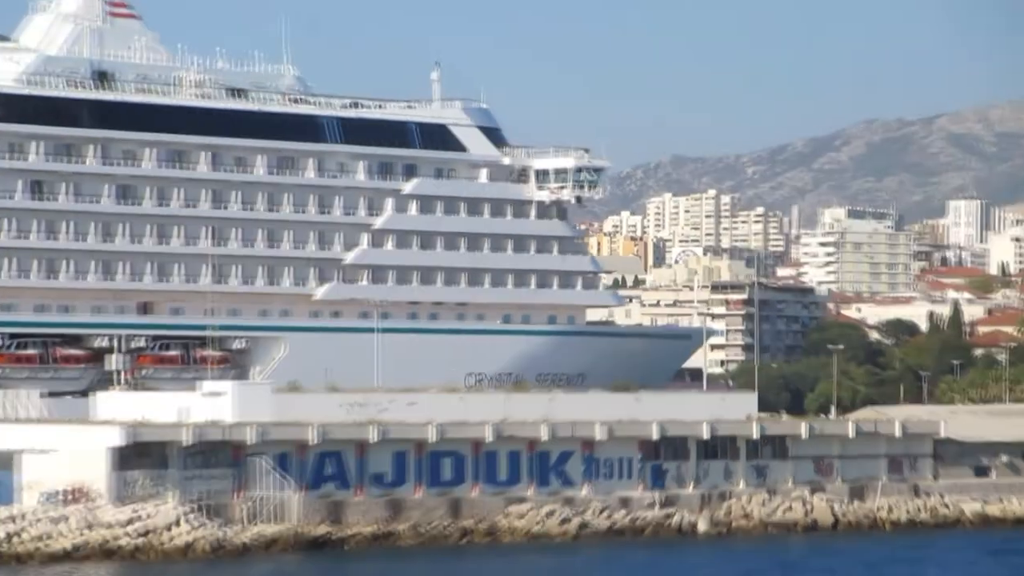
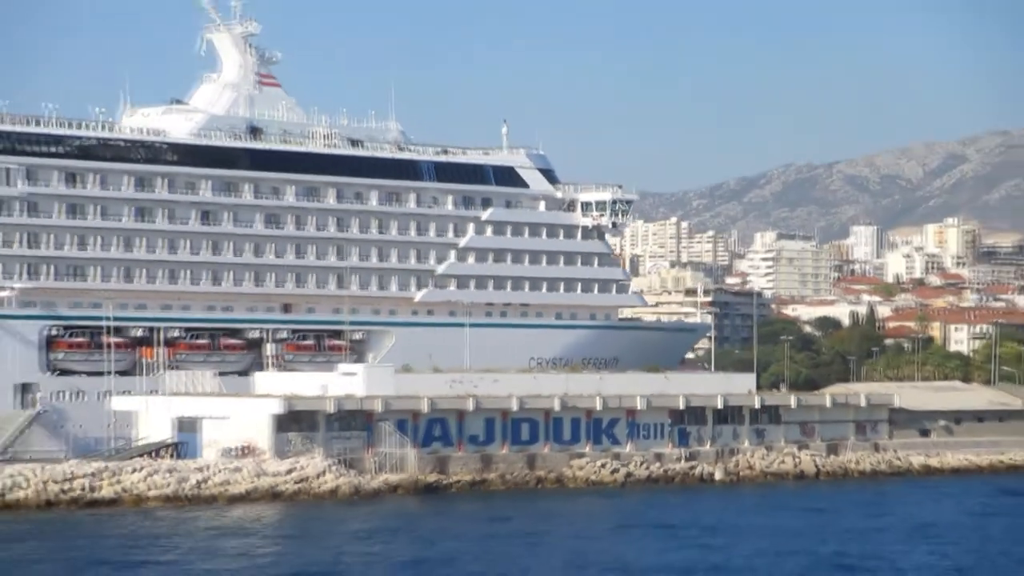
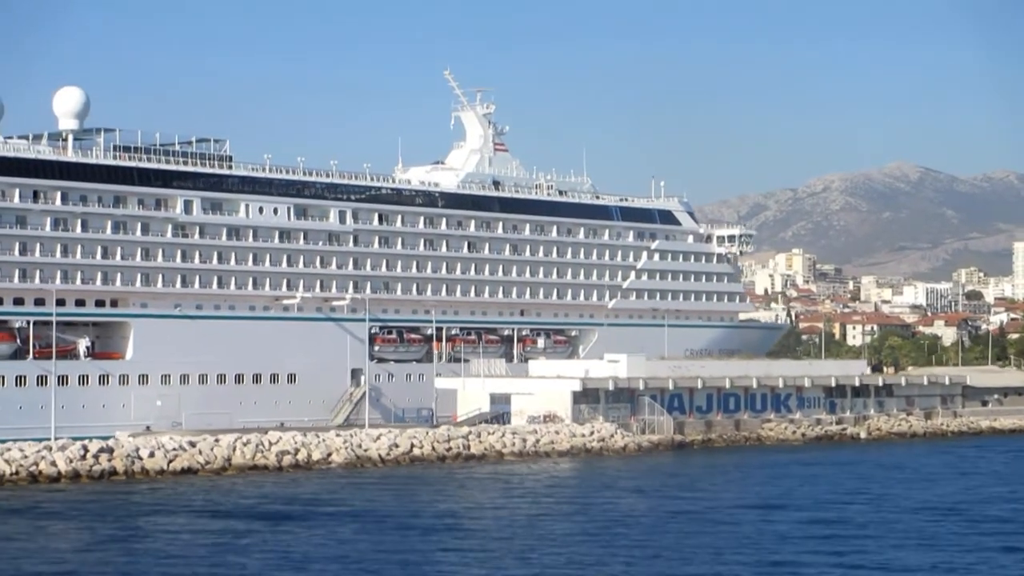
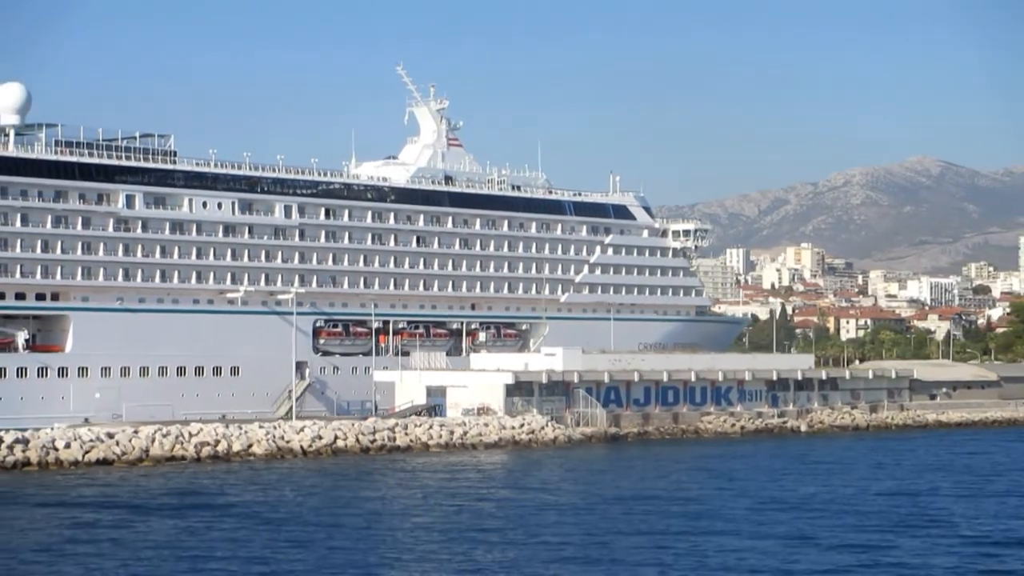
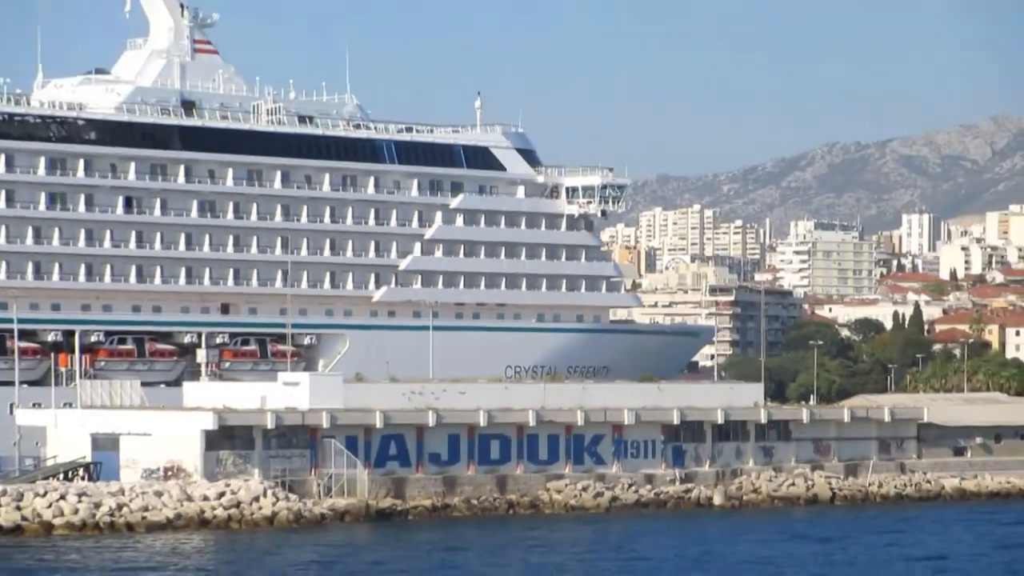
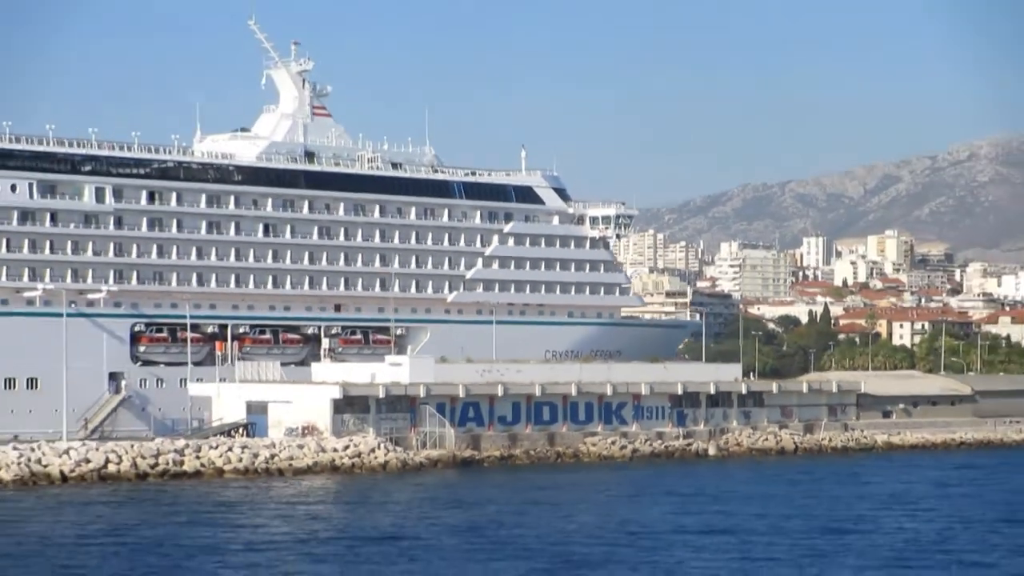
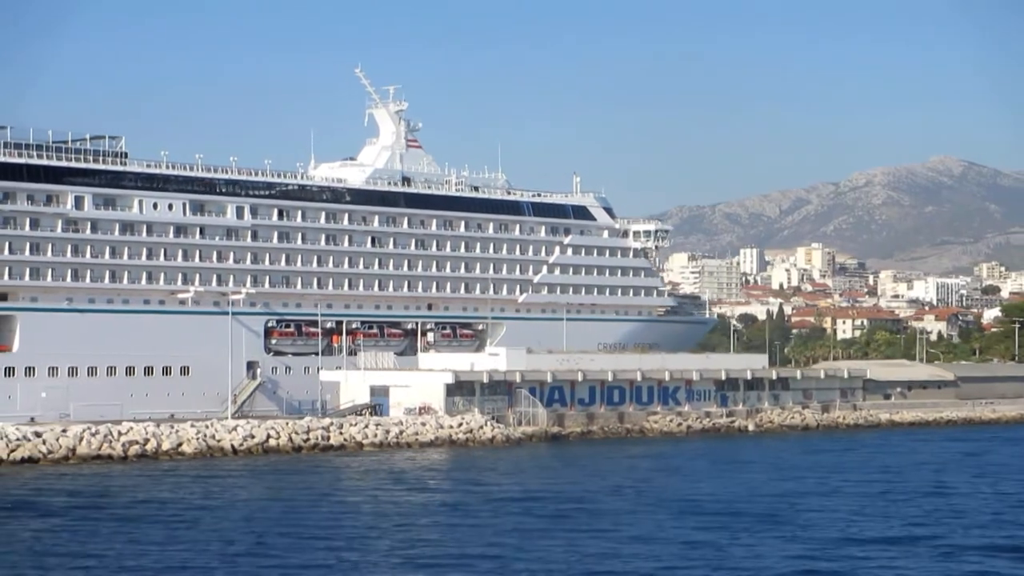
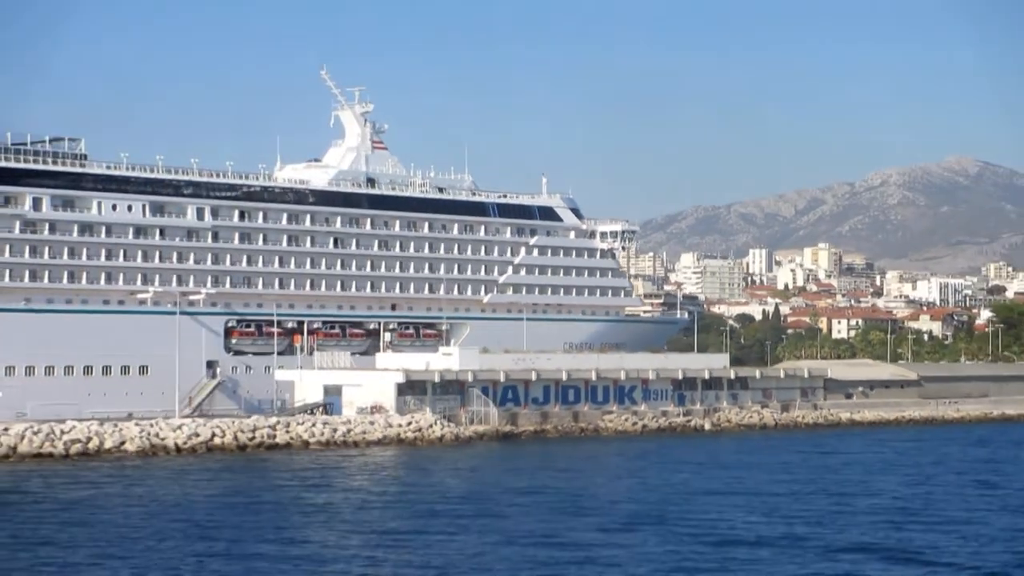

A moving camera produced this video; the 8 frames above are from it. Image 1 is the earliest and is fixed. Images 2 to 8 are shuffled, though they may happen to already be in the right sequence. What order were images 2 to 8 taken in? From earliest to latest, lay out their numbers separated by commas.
5, 2, 6, 8, 7, 4, 3
